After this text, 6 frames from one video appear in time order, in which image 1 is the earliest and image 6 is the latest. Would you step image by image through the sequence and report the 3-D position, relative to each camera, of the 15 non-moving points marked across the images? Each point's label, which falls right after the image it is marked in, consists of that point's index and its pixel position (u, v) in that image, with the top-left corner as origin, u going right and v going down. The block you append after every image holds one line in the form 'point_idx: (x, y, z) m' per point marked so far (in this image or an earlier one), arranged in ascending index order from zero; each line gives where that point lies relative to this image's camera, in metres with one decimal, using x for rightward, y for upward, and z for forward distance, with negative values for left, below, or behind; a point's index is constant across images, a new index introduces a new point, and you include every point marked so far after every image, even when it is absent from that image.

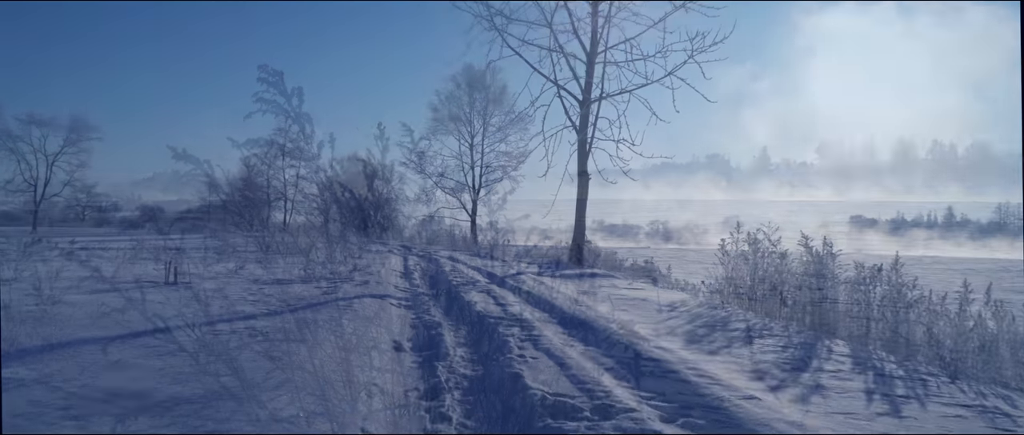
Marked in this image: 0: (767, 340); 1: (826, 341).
0: (+2.4, -1.2, +6.8) m
1: (+3.0, -1.2, +6.8) m
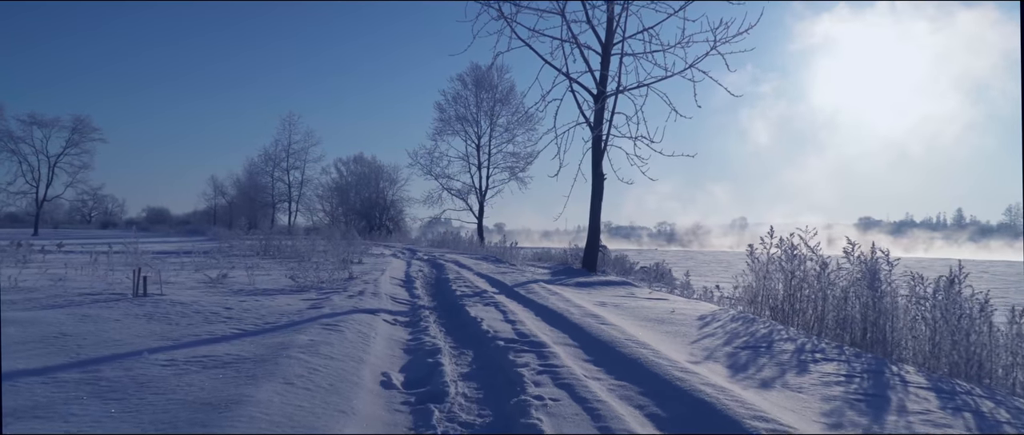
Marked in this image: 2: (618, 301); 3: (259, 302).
0: (+2.5, -1.2, +5.8) m
1: (+3.1, -1.2, +5.8) m
2: (+1.5, -1.1, +9.7) m
3: (-2.8, -0.9, +7.9) m
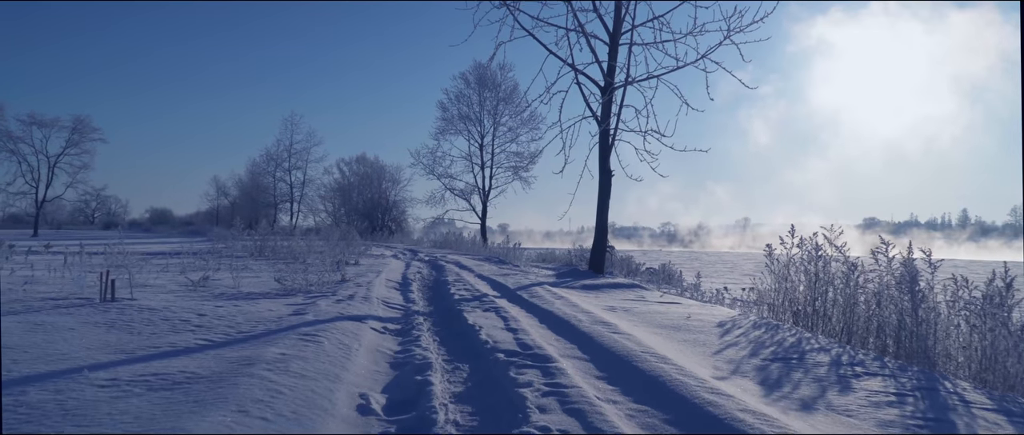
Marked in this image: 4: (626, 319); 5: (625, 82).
0: (+2.5, -1.2, +5.1) m
1: (+3.1, -1.2, +5.1) m
2: (+1.5, -1.1, +9.1) m
3: (-2.8, -0.9, +7.2) m
4: (+1.2, -1.1, +7.5) m
5: (+2.0, +2.4, +12.4) m
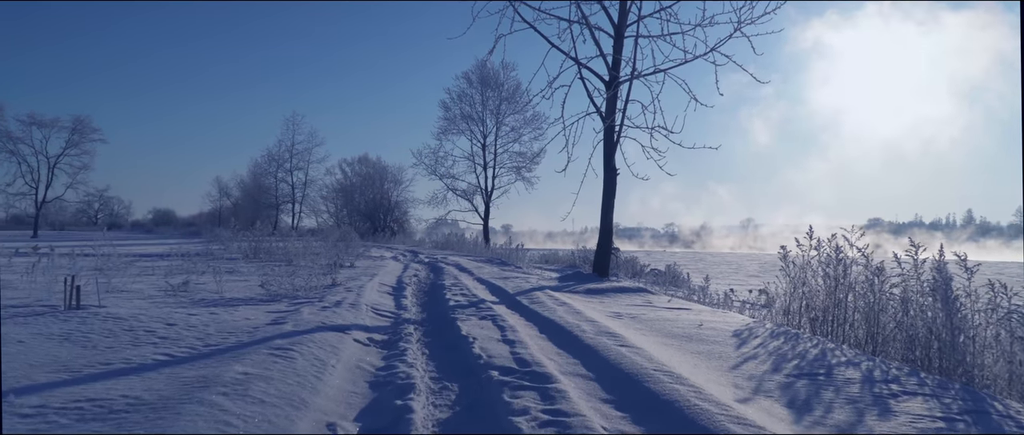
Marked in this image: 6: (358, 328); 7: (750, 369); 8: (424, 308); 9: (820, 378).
0: (+2.5, -1.2, +4.5) m
1: (+3.1, -1.2, +4.5) m
2: (+1.5, -1.1, +8.5) m
3: (-2.8, -0.9, +6.7) m
4: (+1.2, -1.1, +6.9) m
5: (+2.0, +2.4, +11.9) m
6: (-1.3, -1.0, +6.1) m
7: (+1.8, -1.2, +5.4) m
8: (-1.0, -1.0, +8.1) m
9: (+2.2, -1.2, +5.2) m
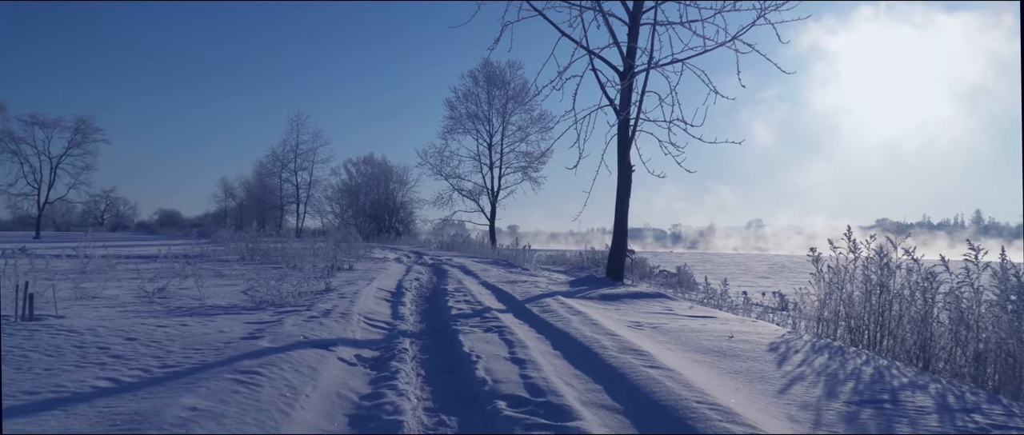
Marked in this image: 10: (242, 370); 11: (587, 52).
0: (+2.6, -1.2, +3.7) m
1: (+3.2, -1.2, +3.7) m
2: (+1.6, -1.1, +7.7) m
3: (-2.7, -0.9, +5.9) m
4: (+1.3, -1.1, +6.1) m
5: (+2.1, +2.4, +11.1) m
6: (-1.3, -1.0, +5.3) m
7: (+1.9, -1.2, +4.6) m
8: (-0.9, -1.0, +7.3) m
9: (+2.3, -1.2, +4.4) m
10: (-1.6, -0.9, +4.1) m
11: (+1.2, +2.7, +11.7) m
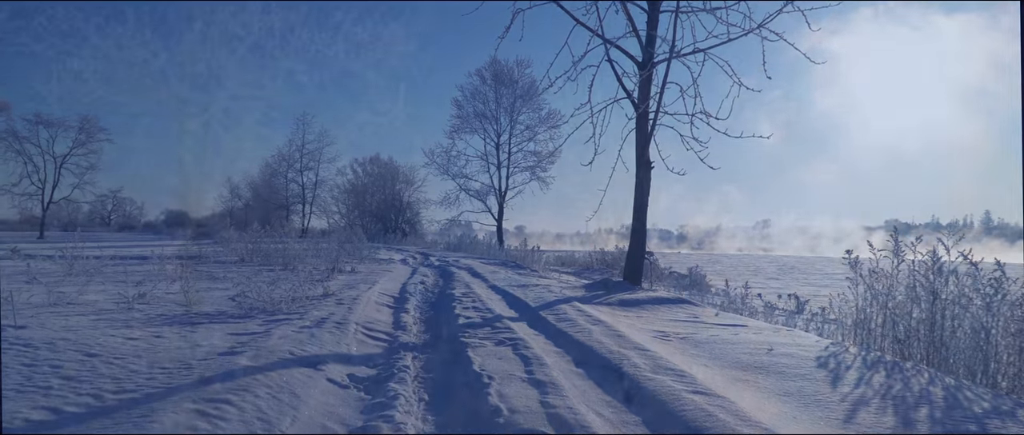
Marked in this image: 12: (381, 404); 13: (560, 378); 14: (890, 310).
0: (+2.7, -1.2, +3.0) m
1: (+3.3, -1.2, +3.0) m
2: (+1.7, -1.1, +7.0) m
3: (-2.6, -0.9, +5.3) m
4: (+1.4, -1.1, +5.4) m
5: (+2.3, +2.4, +10.4) m
6: (-1.1, -0.9, +4.7) m
7: (+2.0, -1.1, +3.9) m
8: (-0.8, -1.0, +6.6) m
9: (+2.4, -1.2, +3.6) m
10: (-1.5, -0.9, +3.5) m
11: (+1.4, +2.7, +11.0) m
12: (-0.7, -1.0, +3.8) m
13: (+0.3, -1.0, +4.3) m
14: (+4.0, -1.0, +7.4) m
